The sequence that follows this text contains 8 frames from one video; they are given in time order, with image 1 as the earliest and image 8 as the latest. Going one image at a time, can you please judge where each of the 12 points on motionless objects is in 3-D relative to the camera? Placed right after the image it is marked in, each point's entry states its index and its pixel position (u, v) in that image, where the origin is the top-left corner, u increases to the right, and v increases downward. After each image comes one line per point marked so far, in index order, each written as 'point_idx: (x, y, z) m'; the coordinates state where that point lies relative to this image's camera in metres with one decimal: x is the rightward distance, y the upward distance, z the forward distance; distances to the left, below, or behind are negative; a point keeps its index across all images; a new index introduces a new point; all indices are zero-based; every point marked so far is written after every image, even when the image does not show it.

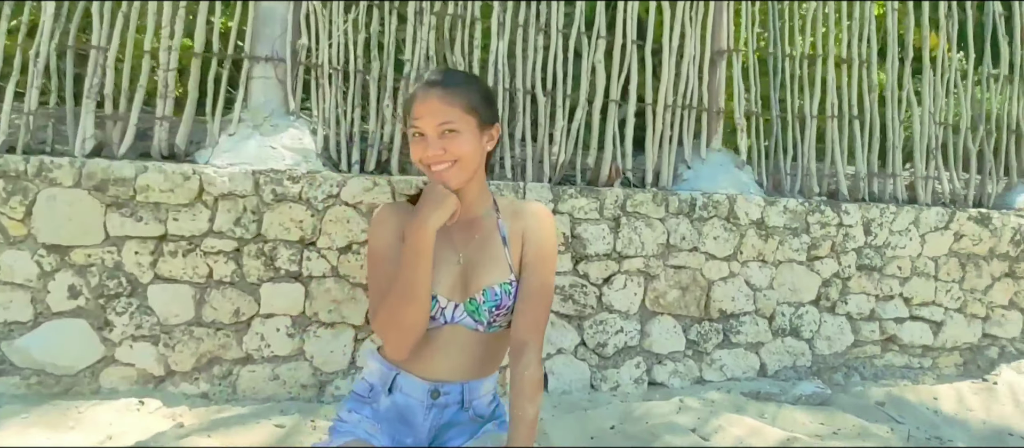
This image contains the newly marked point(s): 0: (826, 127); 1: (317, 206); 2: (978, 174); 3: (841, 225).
0: (+1.8, +0.5, +3.2) m
1: (-0.9, +0.1, +2.8) m
2: (+2.7, +0.3, +3.3) m
3: (+1.8, 0.0, +3.1) m
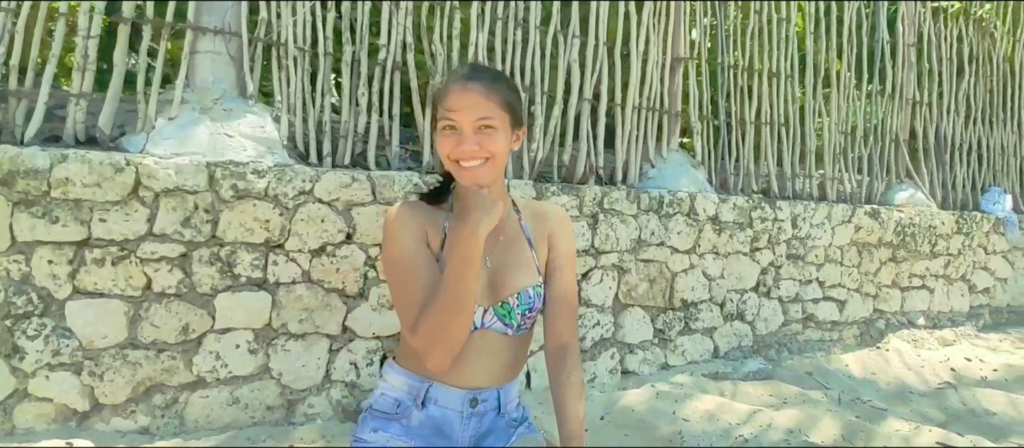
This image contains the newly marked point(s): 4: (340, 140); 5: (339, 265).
0: (+1.6, +0.6, +3.5) m
1: (-1.0, +0.1, +2.5) m
2: (+2.5, +0.3, +3.9) m
3: (+1.6, 0.0, +3.4) m
4: (-0.8, +0.4, +2.7) m
5: (-0.8, -0.2, +2.6) m
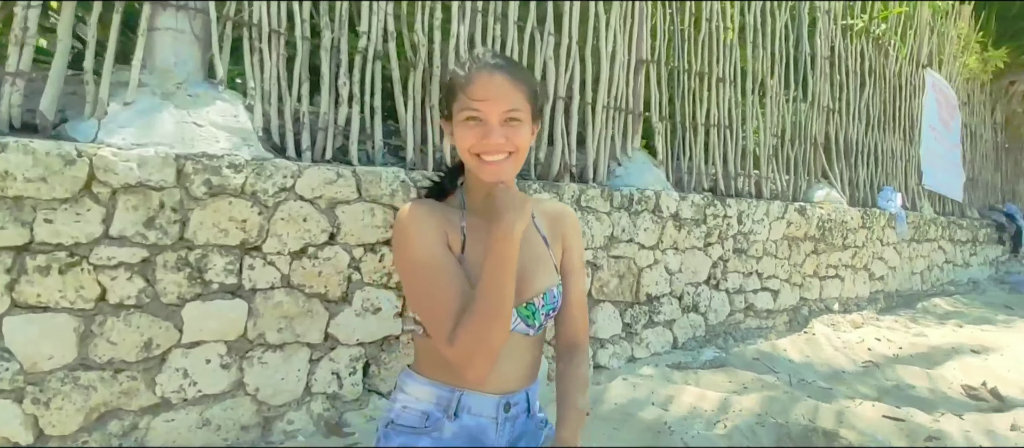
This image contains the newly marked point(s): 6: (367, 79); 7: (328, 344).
0: (+1.3, +0.6, +3.7) m
1: (-1.0, +0.1, +2.2) m
2: (+2.1, +0.4, +4.3) m
3: (+1.4, +0.1, +3.7) m
4: (-0.8, +0.4, +2.5) m
5: (-0.8, -0.2, +2.4) m
6: (-0.6, +0.7, +2.5) m
7: (-0.8, -0.5, +2.4) m
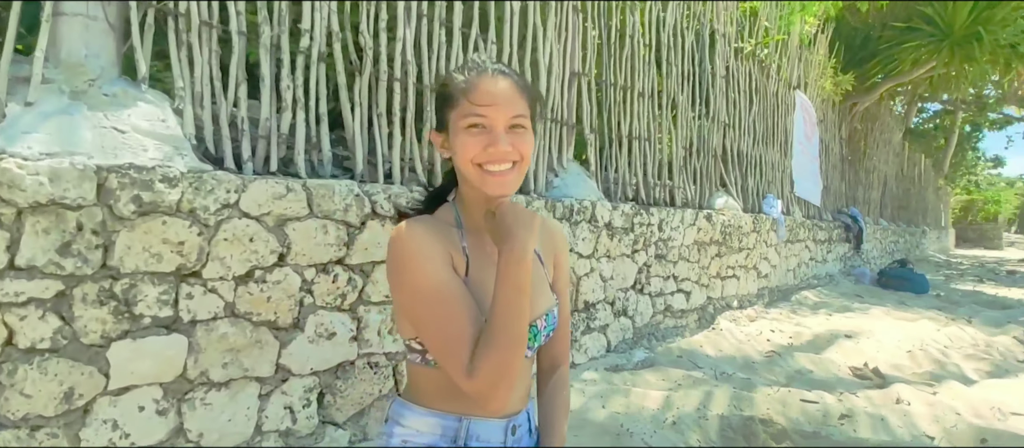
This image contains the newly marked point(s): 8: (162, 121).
0: (+0.8, +0.5, +3.9) m
1: (-1.1, 0.0, +2.0) m
2: (+1.5, +0.3, +4.6) m
3: (+0.9, 0.0, +3.9) m
4: (-1.0, +0.3, +2.2) m
5: (-0.9, -0.3, +2.2) m
6: (-0.8, +0.6, +2.3) m
7: (-0.9, -0.6, +2.1) m
8: (-1.2, +0.4, +1.9) m
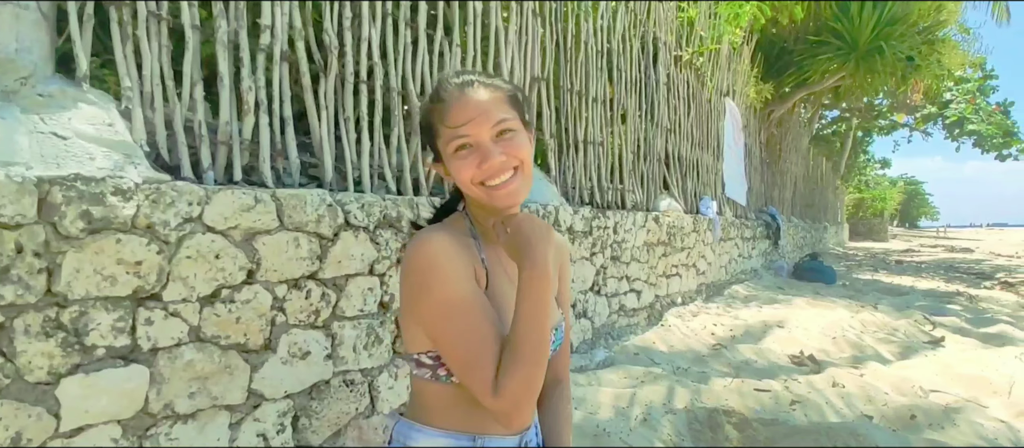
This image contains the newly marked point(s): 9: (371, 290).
0: (+0.5, +0.5, +4.0) m
1: (-1.1, 0.0, +1.8) m
2: (+1.1, +0.3, +4.7) m
3: (+0.6, 0.0, +3.9) m
4: (-1.0, +0.3, +2.0) m
5: (-0.9, -0.3, +2.0) m
6: (-0.9, +0.5, +2.1) m
7: (-0.9, -0.6, +1.9) m
8: (-1.2, +0.3, +1.7) m
9: (-0.6, -0.3, +2.6) m
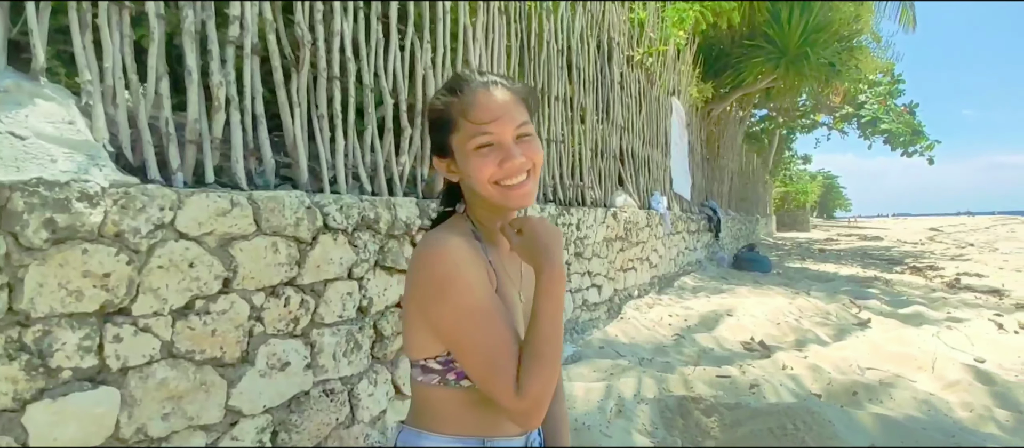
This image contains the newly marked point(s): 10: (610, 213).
0: (+0.3, +0.5, +4.0) m
1: (-1.1, -0.1, +1.6) m
2: (+0.8, +0.3, +4.8) m
3: (+0.4, 0.0, +3.9) m
4: (-1.1, +0.3, +1.9) m
5: (-1.0, -0.3, +1.8) m
6: (-1.0, +0.5, +2.0) m
7: (-0.9, -0.6, +1.8) m
8: (-1.2, +0.3, +1.6) m
9: (-0.7, -0.3, +2.5) m
10: (+0.8, +0.1, +4.6) m
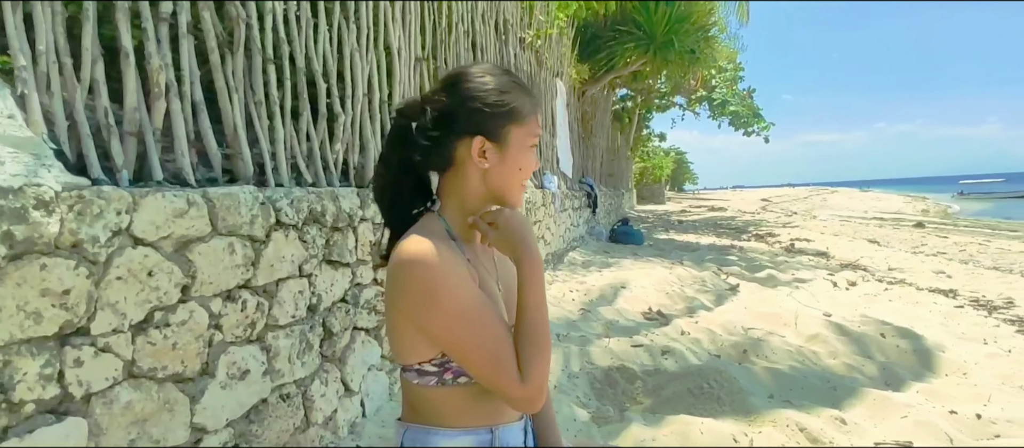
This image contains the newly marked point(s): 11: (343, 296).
0: (-0.2, +0.6, +4.0) m
1: (-1.0, -0.1, +1.4) m
2: (+0.1, +0.5, +4.9) m
3: (-0.1, +0.1, +4.0) m
4: (-1.1, +0.2, +1.7) m
5: (-1.0, -0.3, +1.7) m
6: (-1.0, +0.5, +1.8) m
7: (-0.9, -0.6, +1.7) m
8: (-1.2, +0.3, +1.3) m
9: (-0.9, -0.3, +2.4) m
10: (+0.1, +0.2, +4.8) m
11: (-0.8, -0.4, +2.8) m
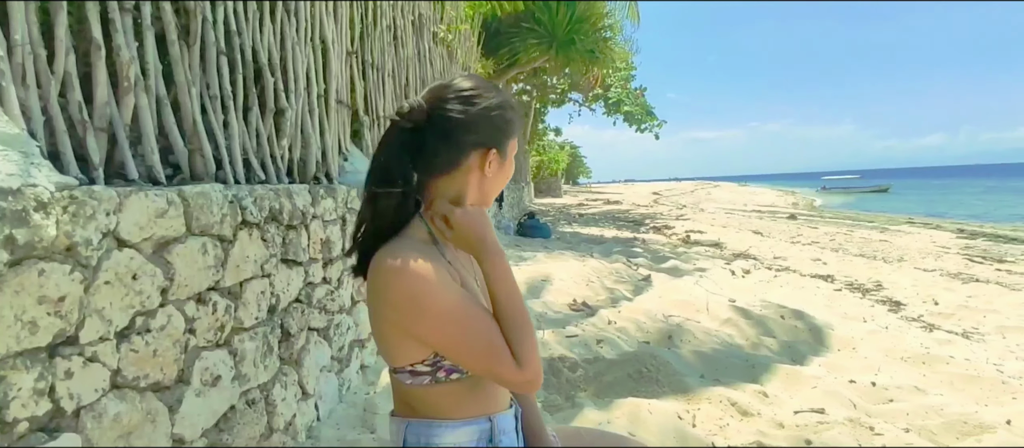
0: (-0.6, +0.7, +4.0) m
1: (-1.0, -0.1, +1.3) m
2: (-0.4, +0.5, +4.9) m
3: (-0.5, +0.1, +4.0) m
4: (-1.1, +0.2, +1.6) m
5: (-1.0, -0.3, +1.6) m
6: (-1.1, +0.5, +1.7) m
7: (-0.9, -0.6, +1.6) m
8: (-1.1, +0.2, +1.2) m
9: (-1.0, -0.3, +2.3) m
10: (-0.4, +0.3, +4.8) m
11: (-1.0, -0.4, +2.7) m
